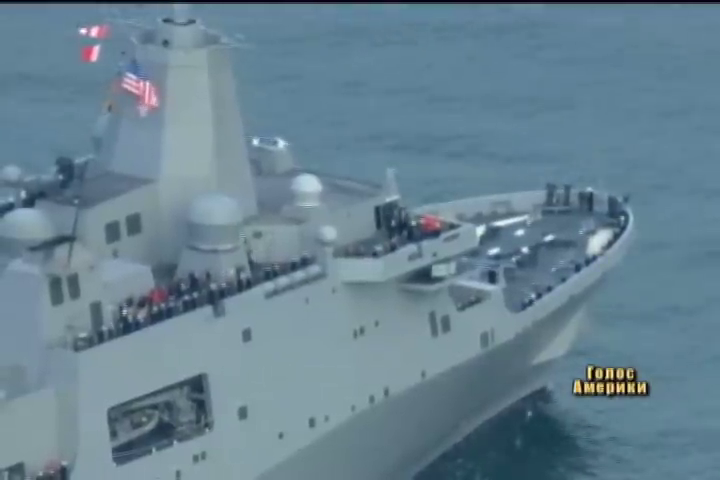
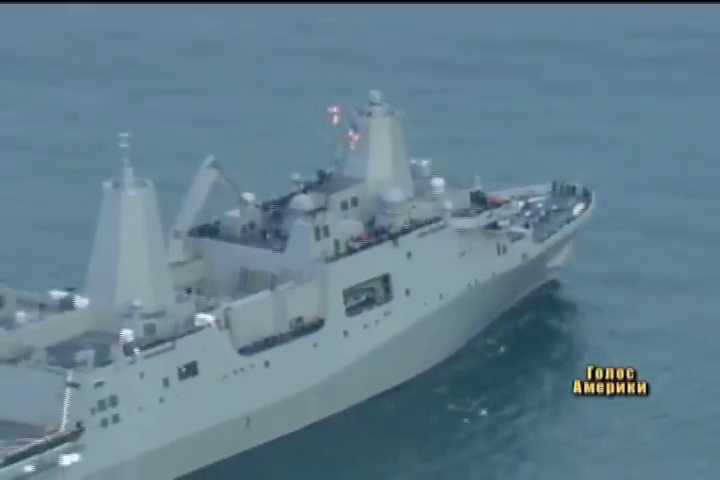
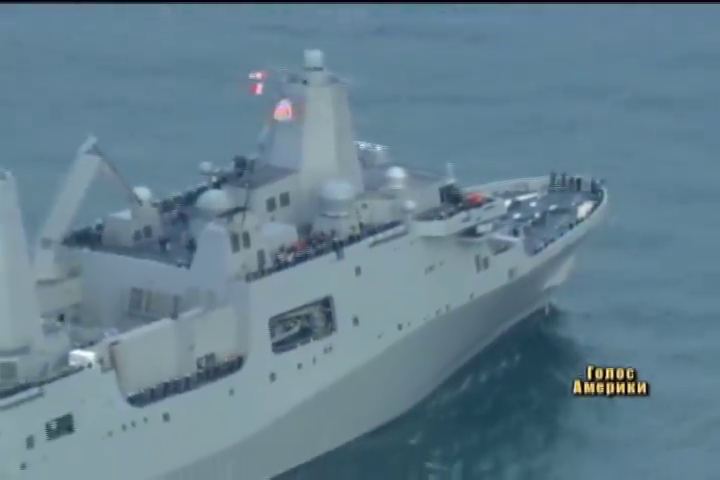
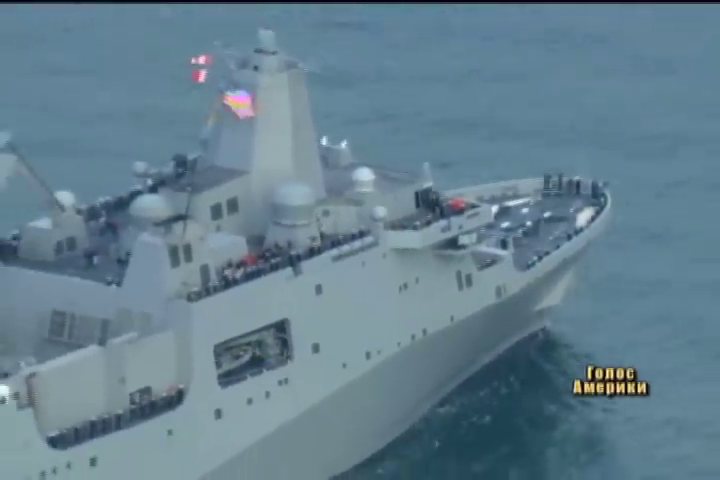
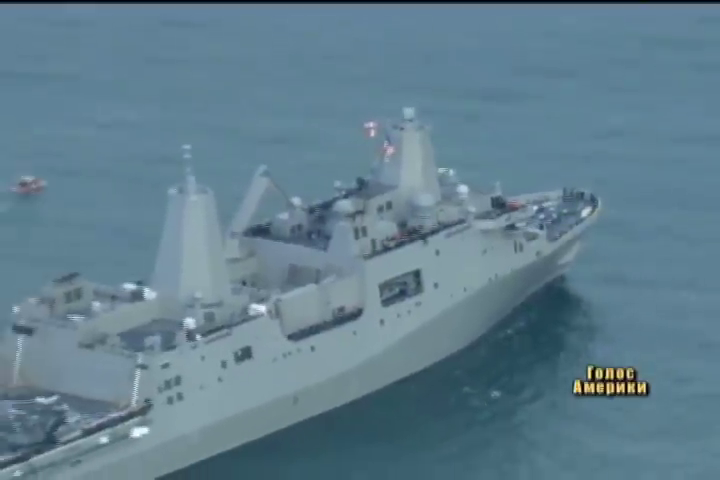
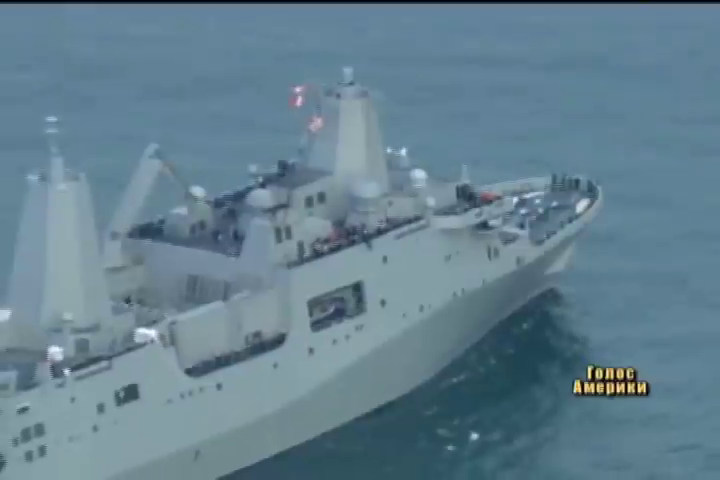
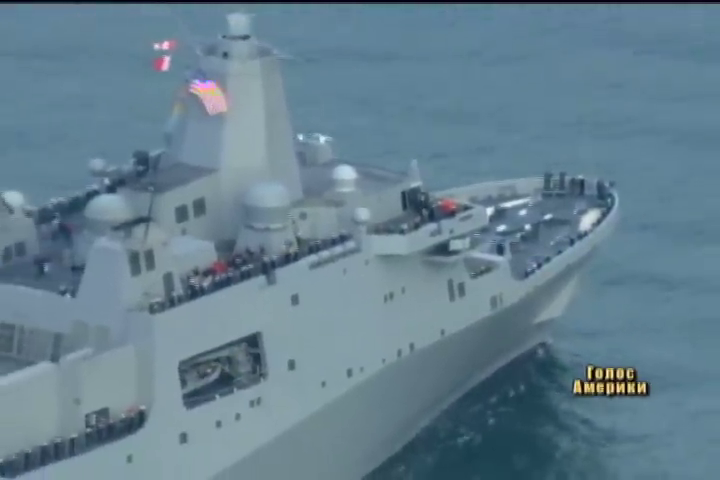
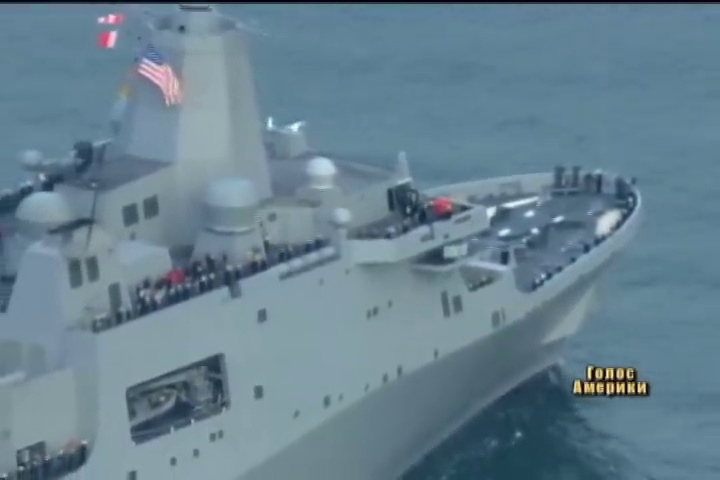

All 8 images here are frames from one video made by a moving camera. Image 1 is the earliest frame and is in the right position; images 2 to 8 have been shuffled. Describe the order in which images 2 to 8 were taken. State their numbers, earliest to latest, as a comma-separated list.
8, 7, 4, 3, 6, 2, 5
